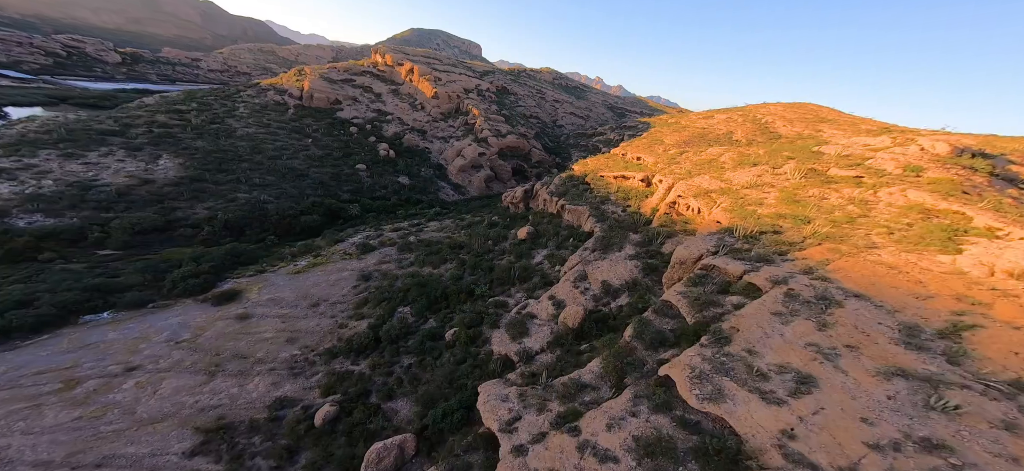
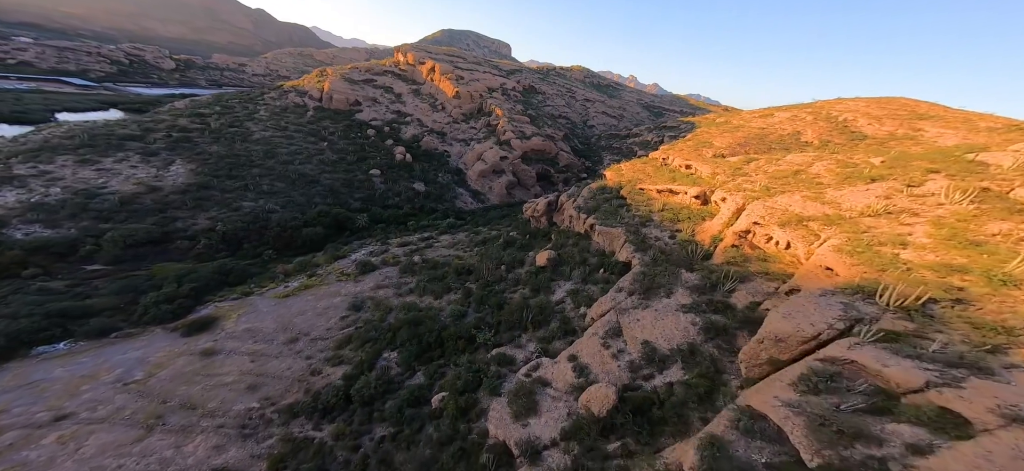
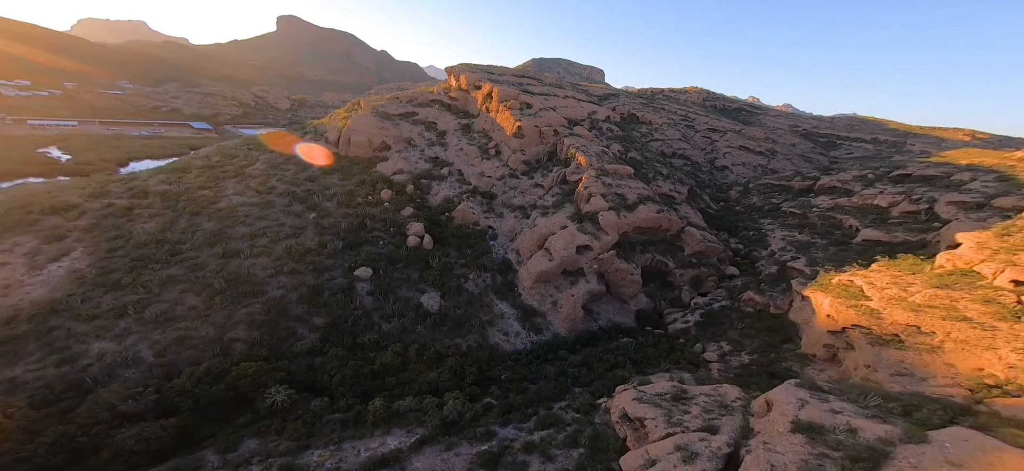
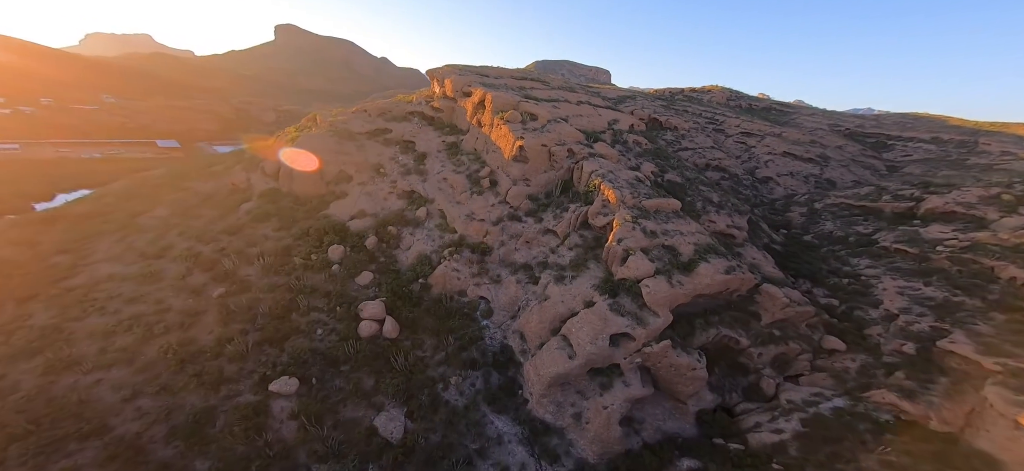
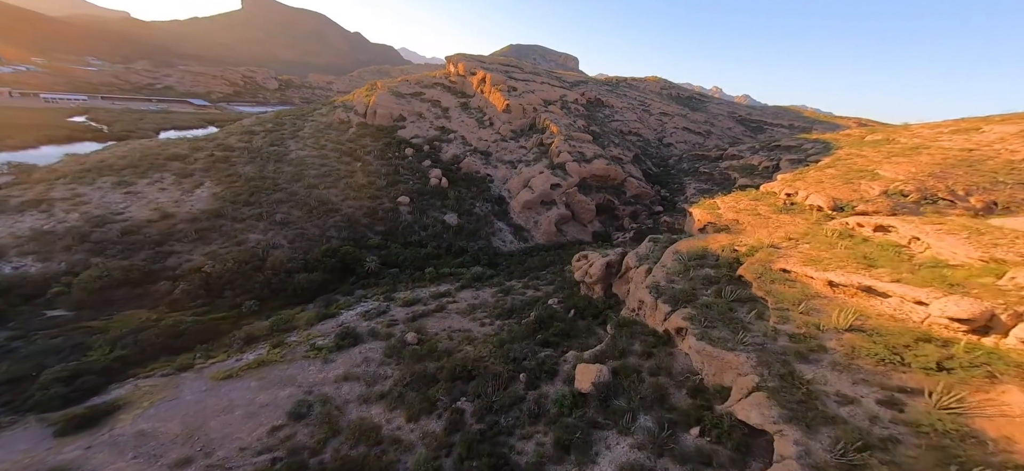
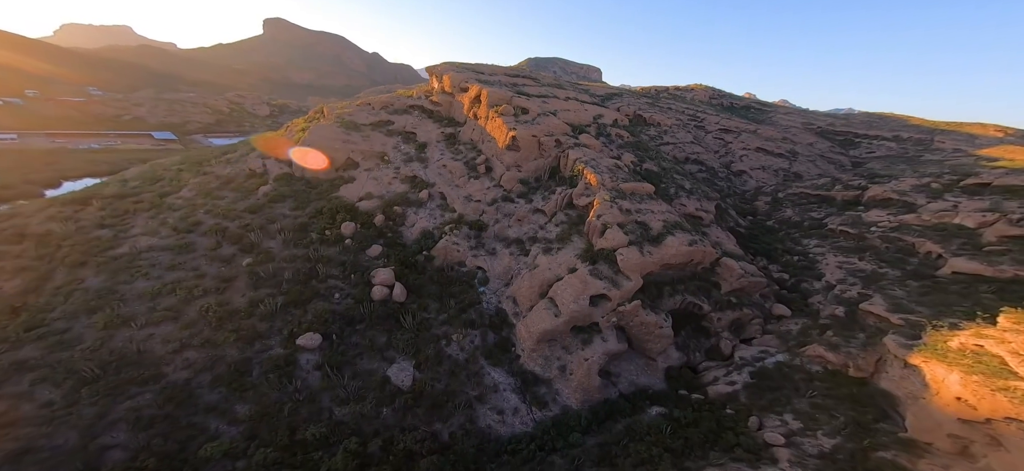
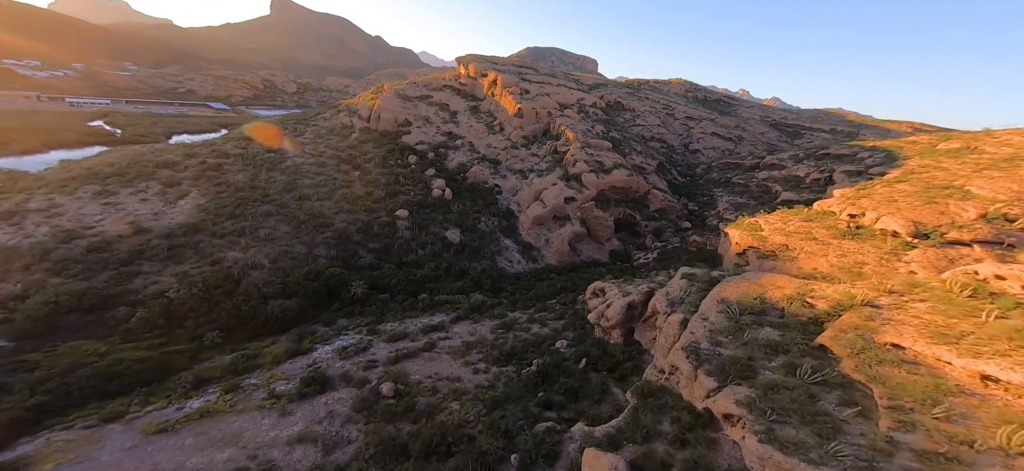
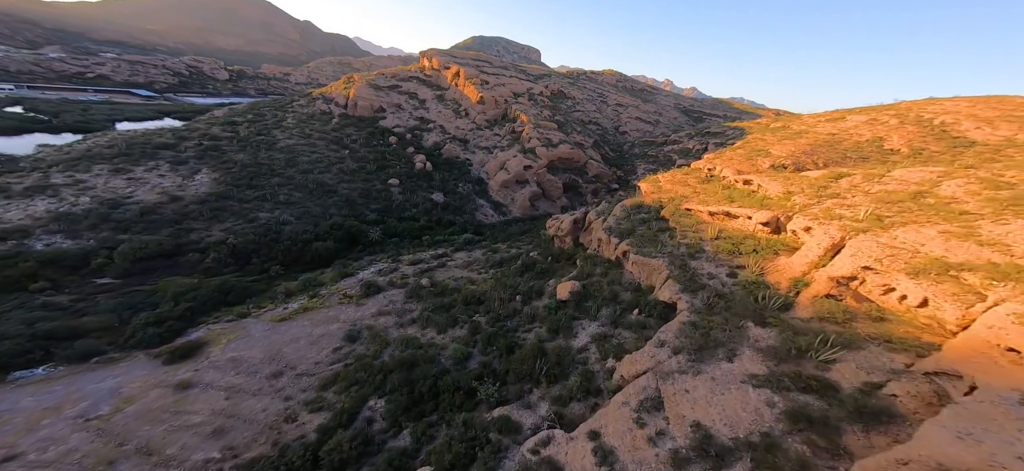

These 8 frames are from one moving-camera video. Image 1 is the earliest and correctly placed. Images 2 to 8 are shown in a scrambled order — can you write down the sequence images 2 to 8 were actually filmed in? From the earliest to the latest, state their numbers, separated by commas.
2, 8, 5, 7, 3, 6, 4
